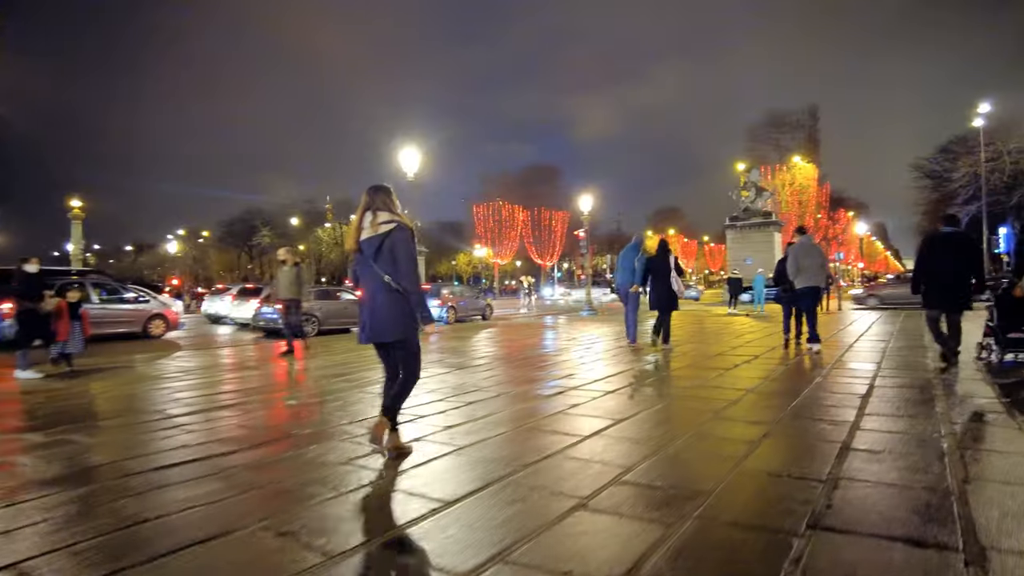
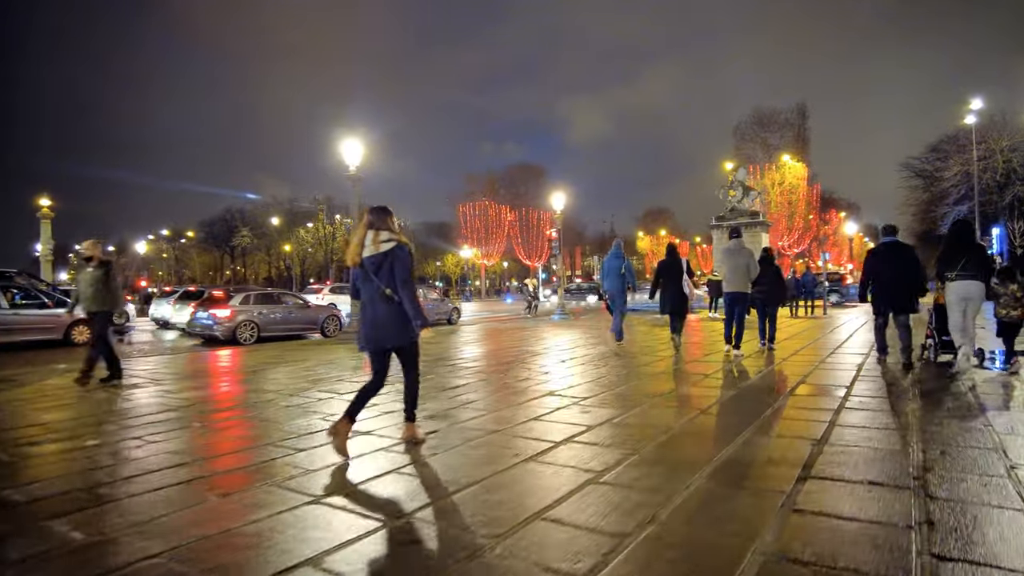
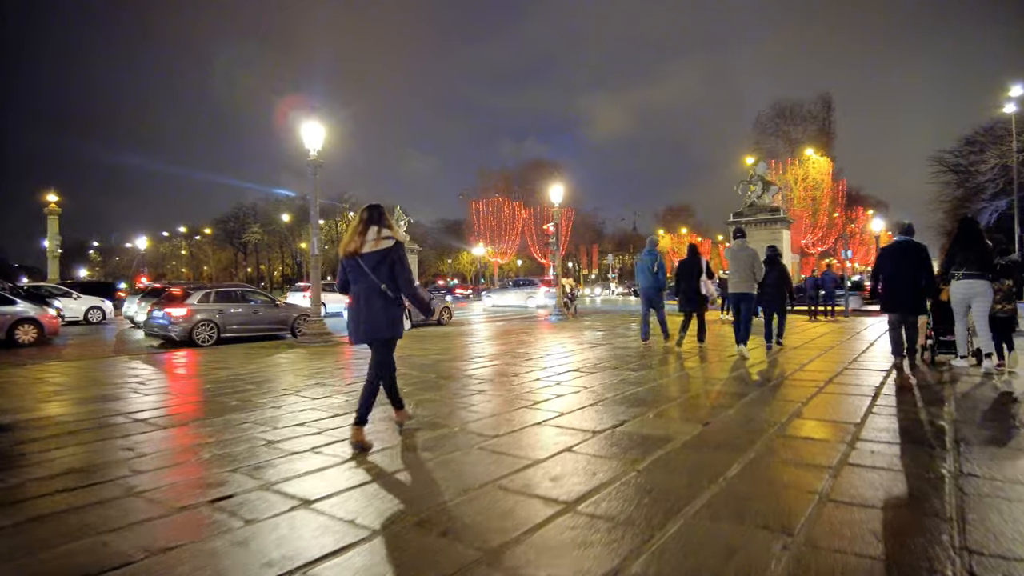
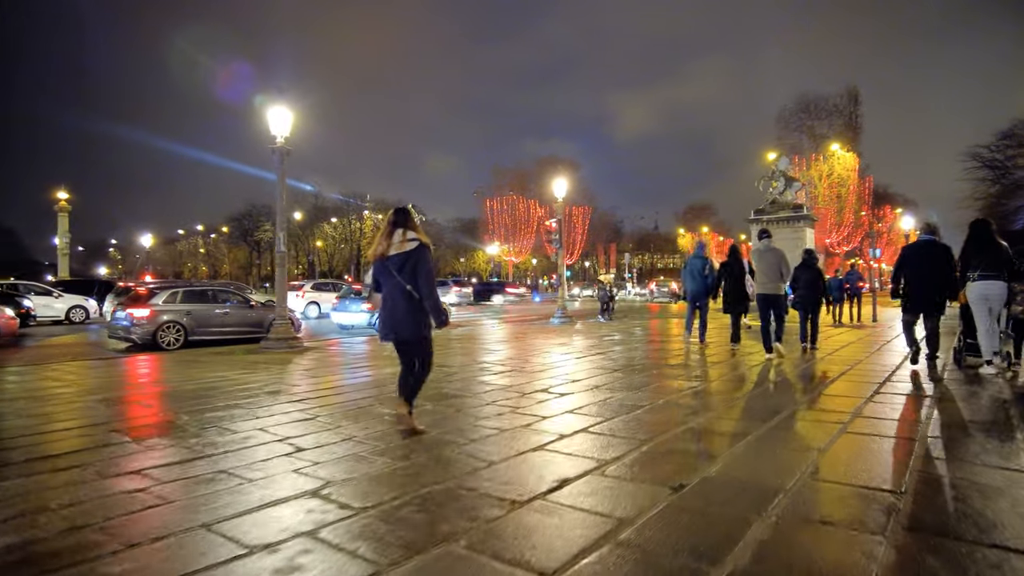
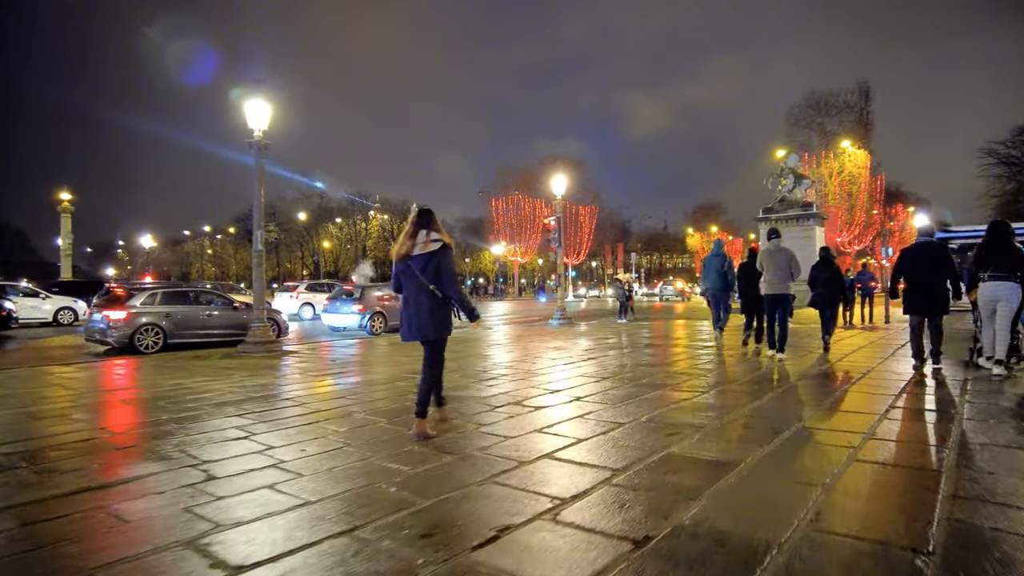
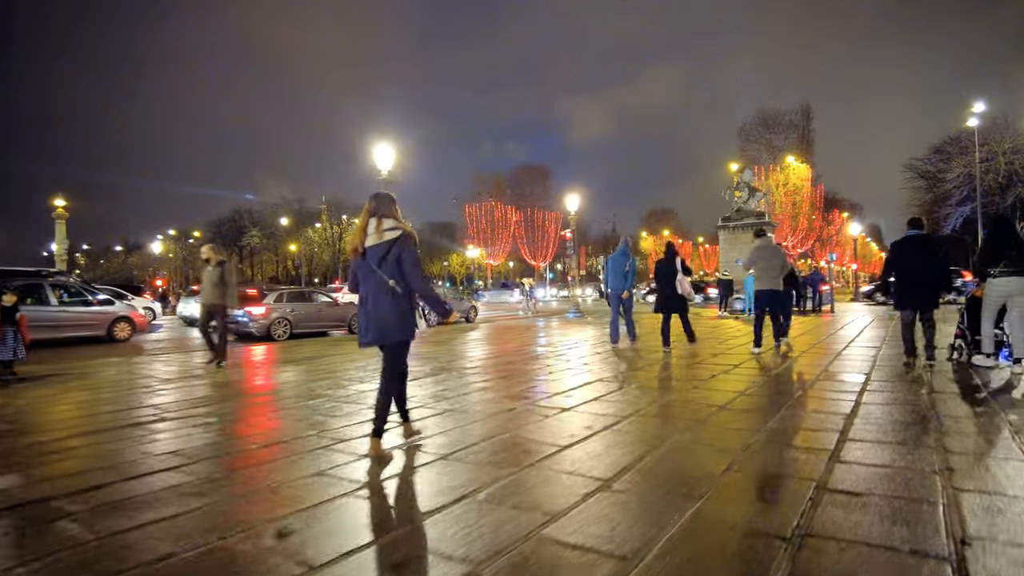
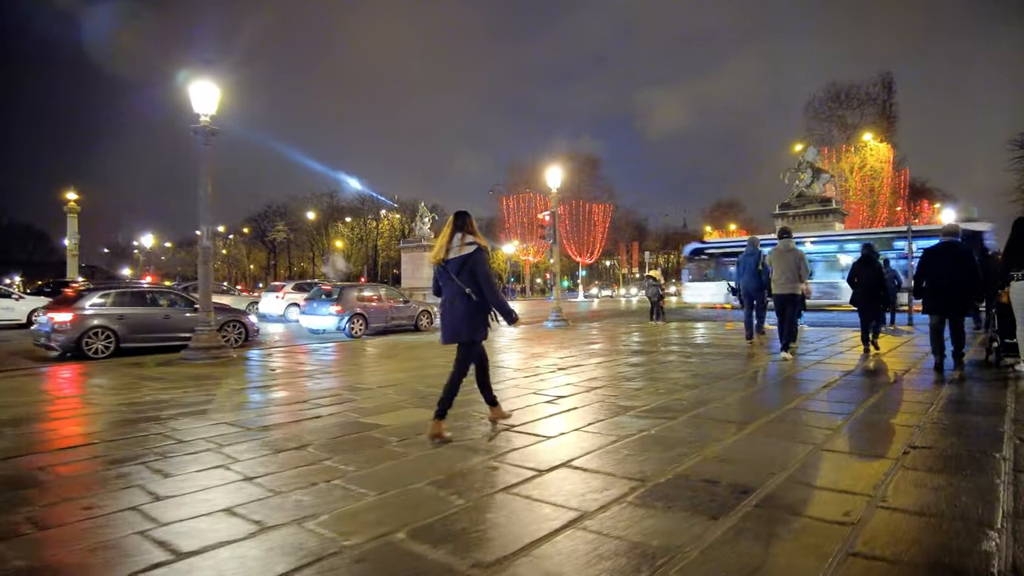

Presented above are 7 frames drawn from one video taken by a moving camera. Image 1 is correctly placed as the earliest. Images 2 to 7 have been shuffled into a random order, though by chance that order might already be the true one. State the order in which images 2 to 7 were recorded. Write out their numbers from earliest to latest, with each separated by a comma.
6, 2, 3, 4, 5, 7
